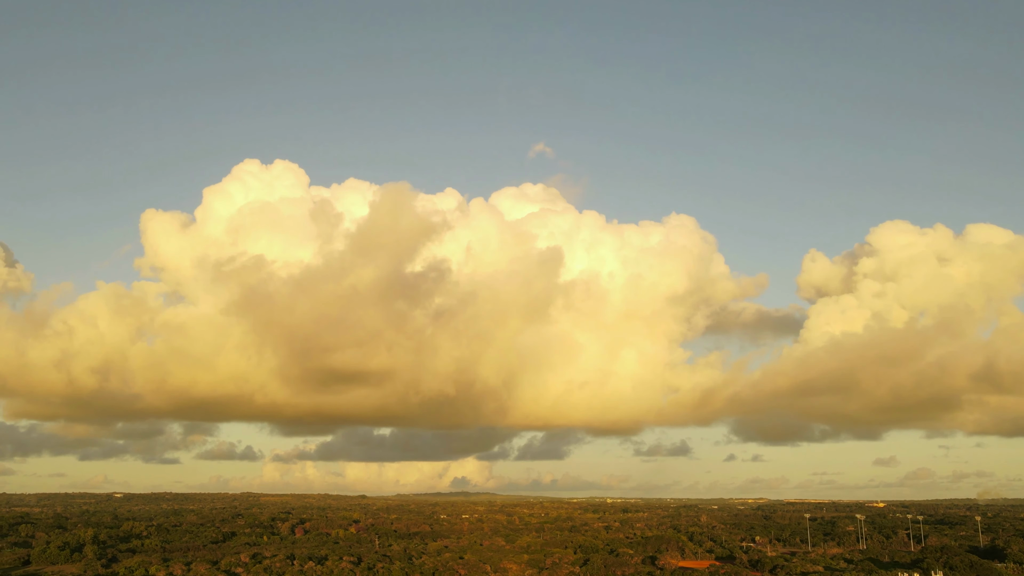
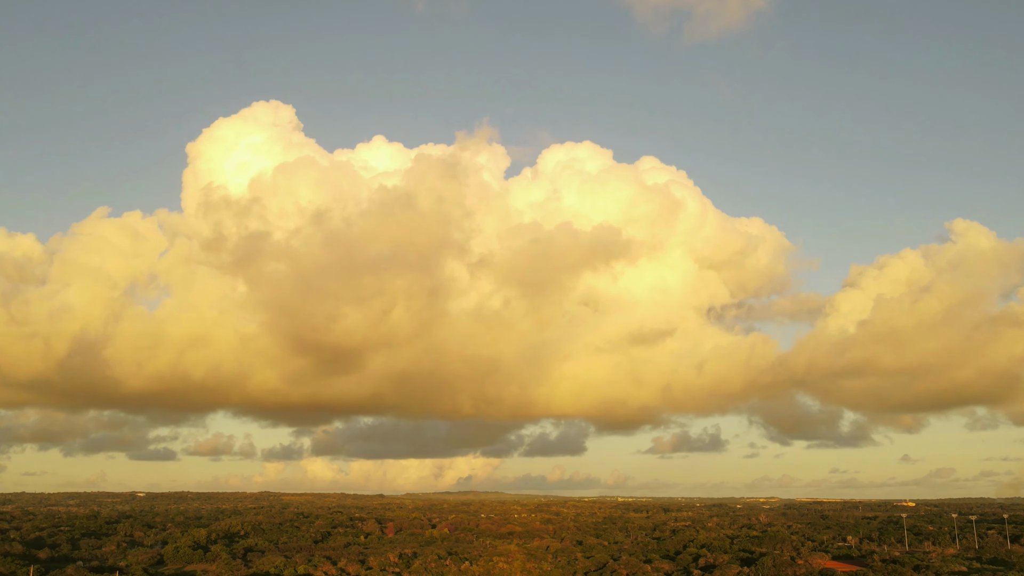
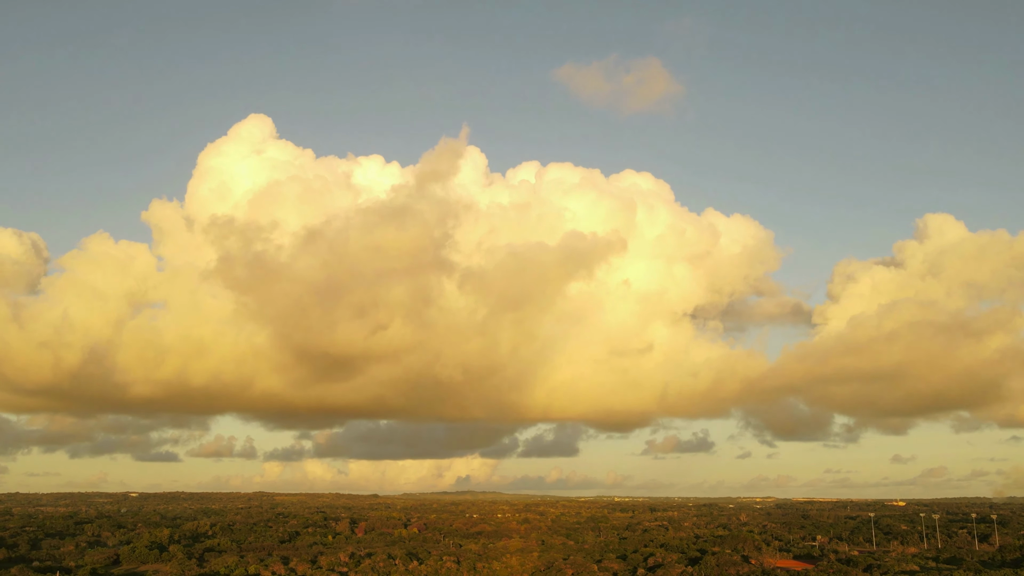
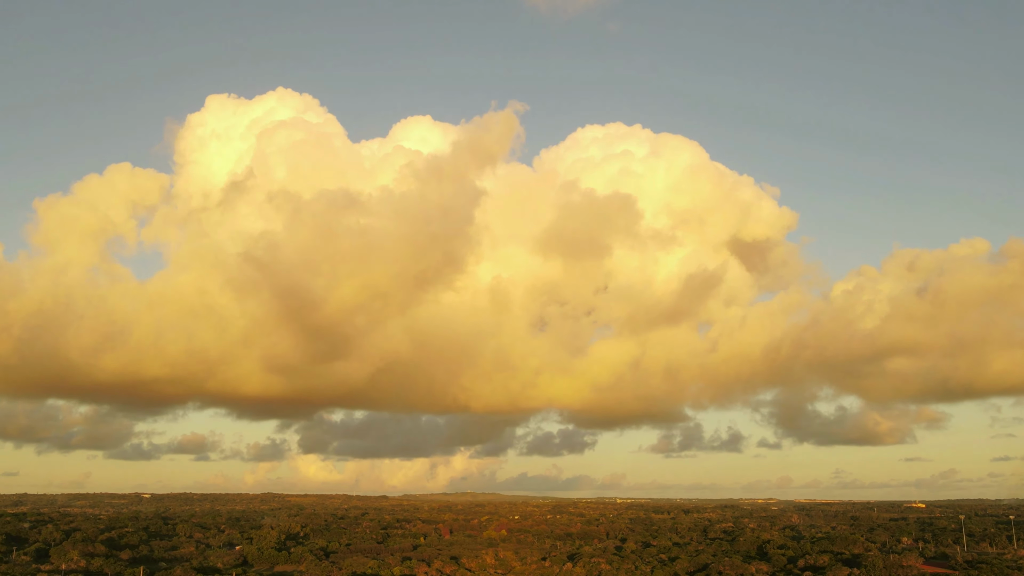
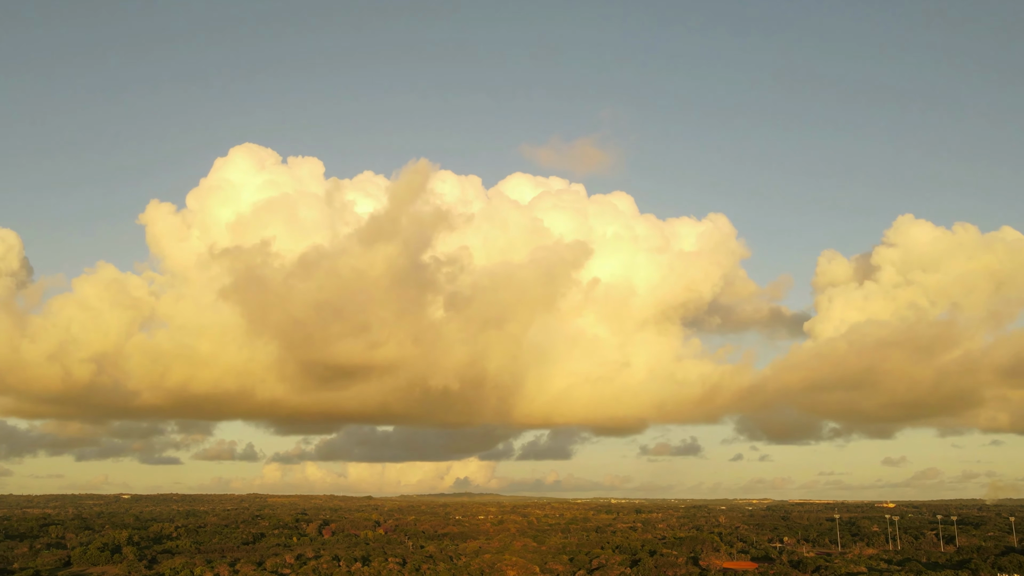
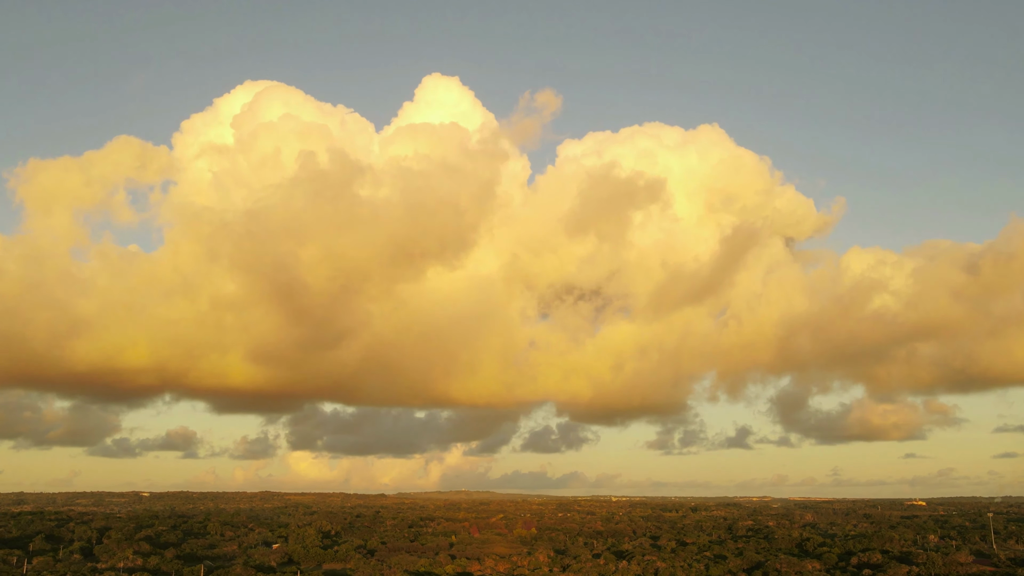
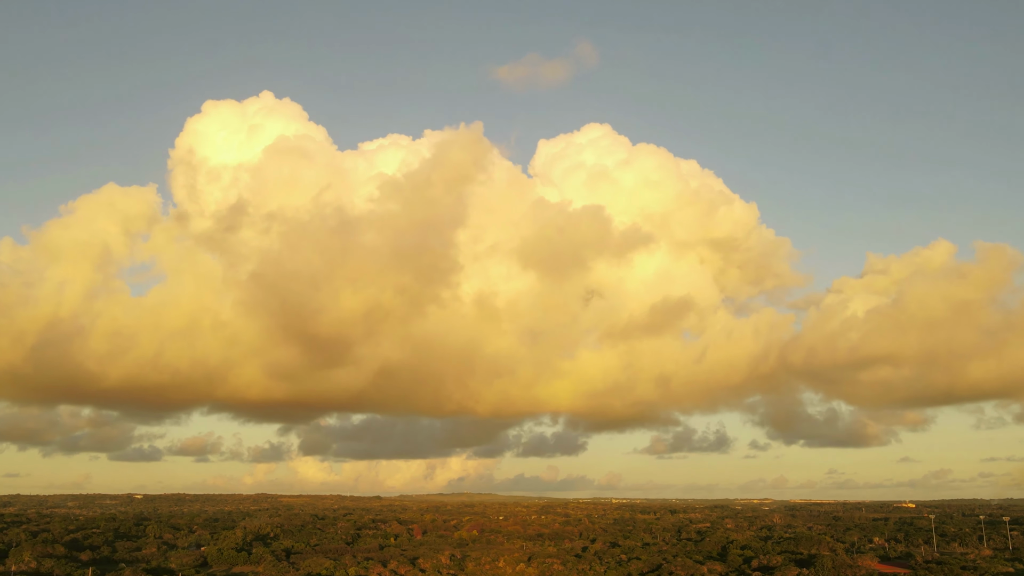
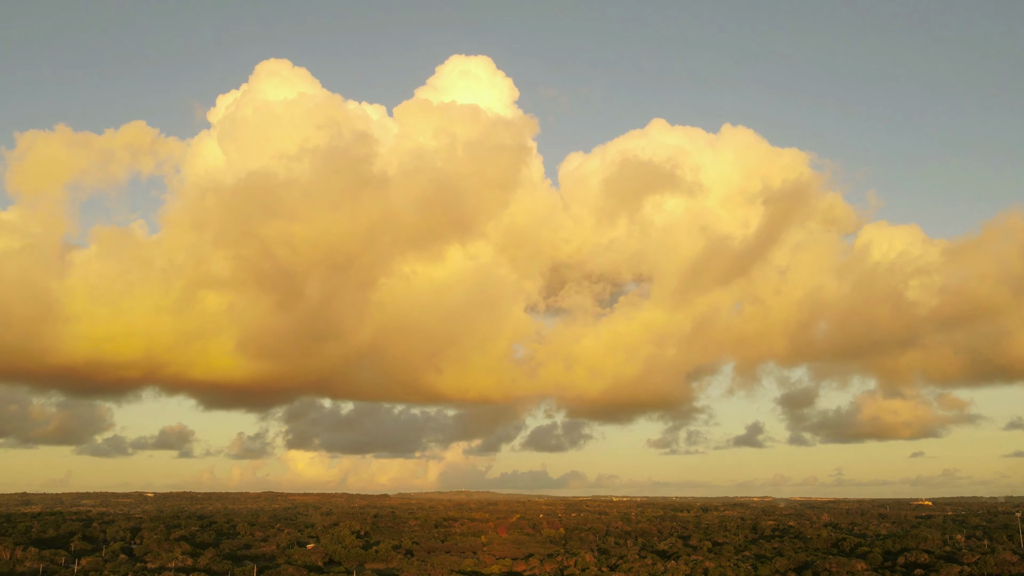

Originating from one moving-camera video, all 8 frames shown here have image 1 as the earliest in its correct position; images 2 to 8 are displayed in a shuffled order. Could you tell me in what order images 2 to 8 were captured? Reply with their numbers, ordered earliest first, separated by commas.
5, 3, 2, 7, 4, 6, 8
